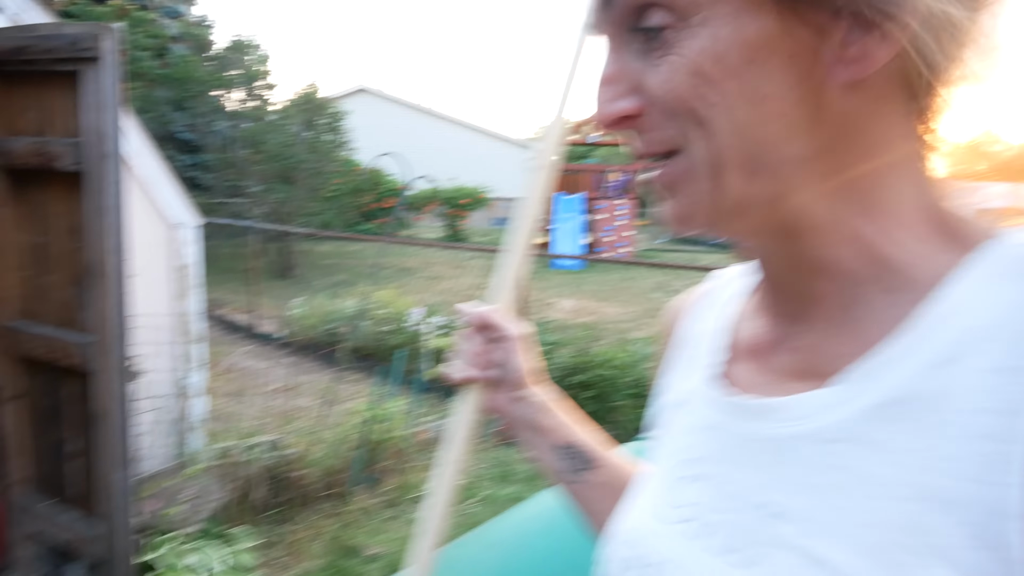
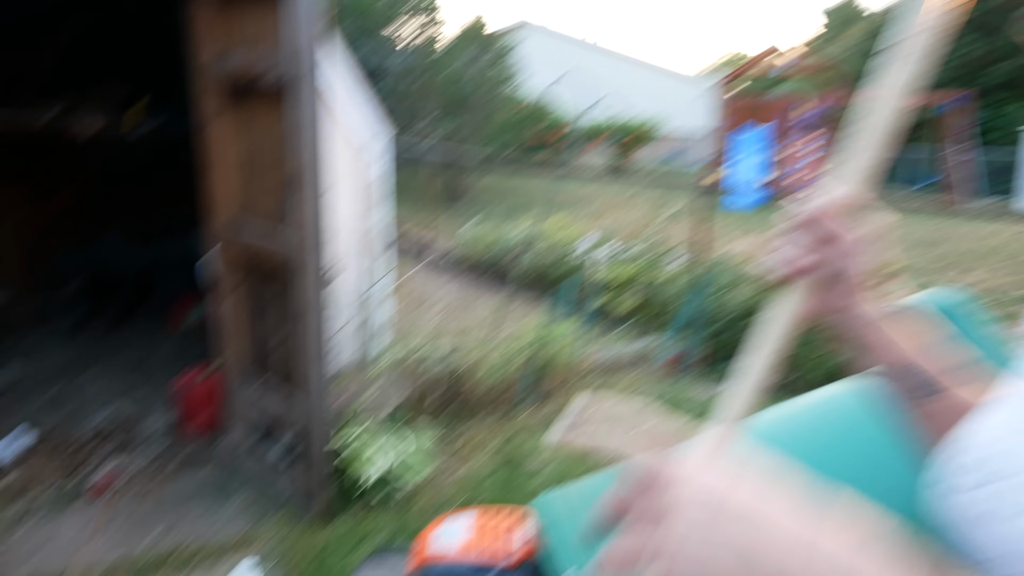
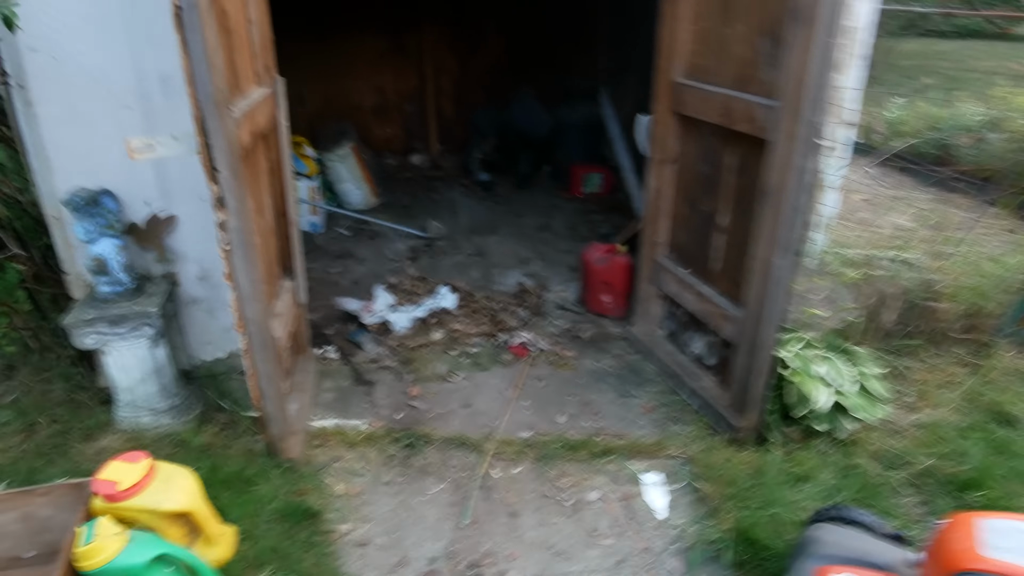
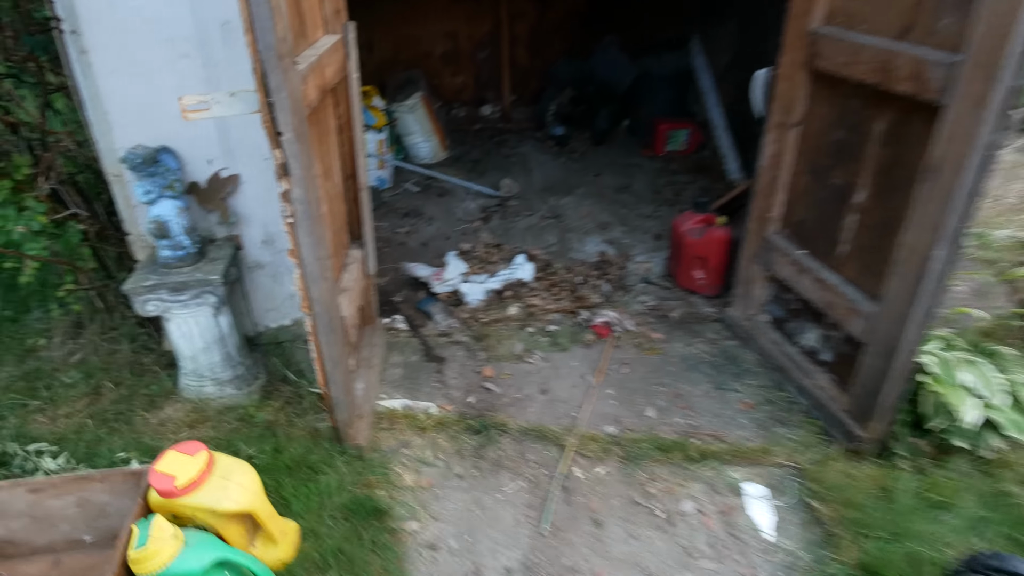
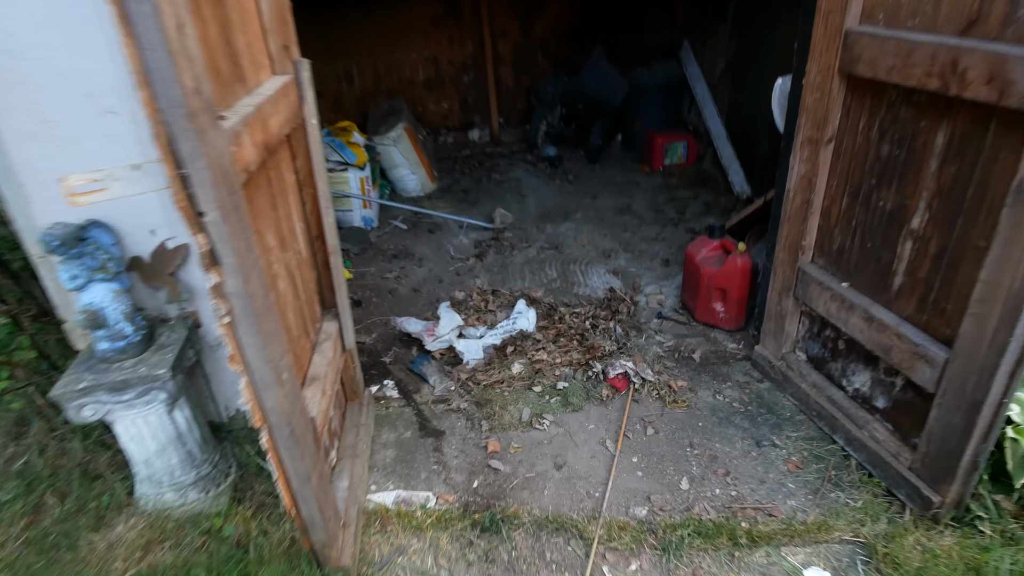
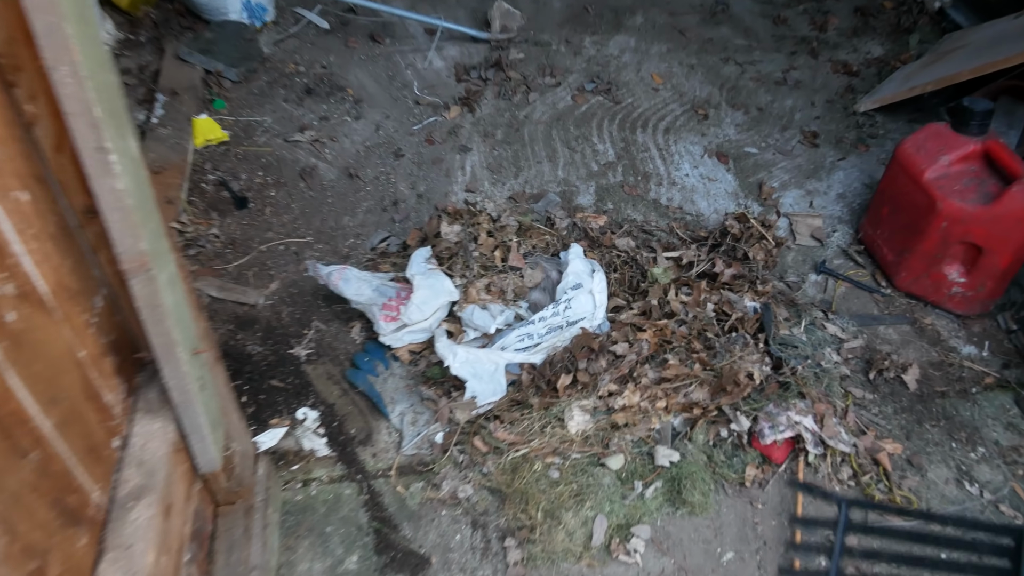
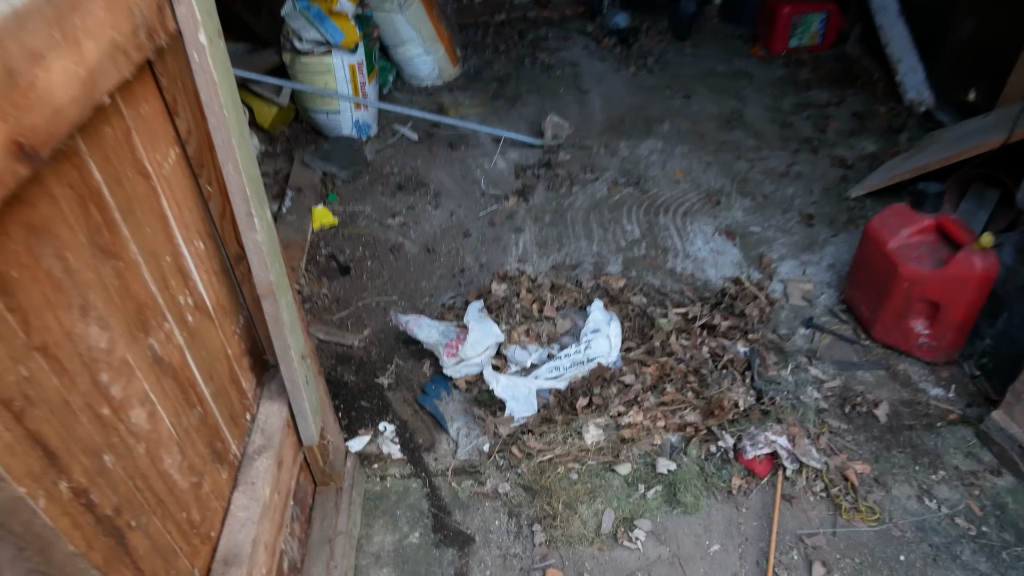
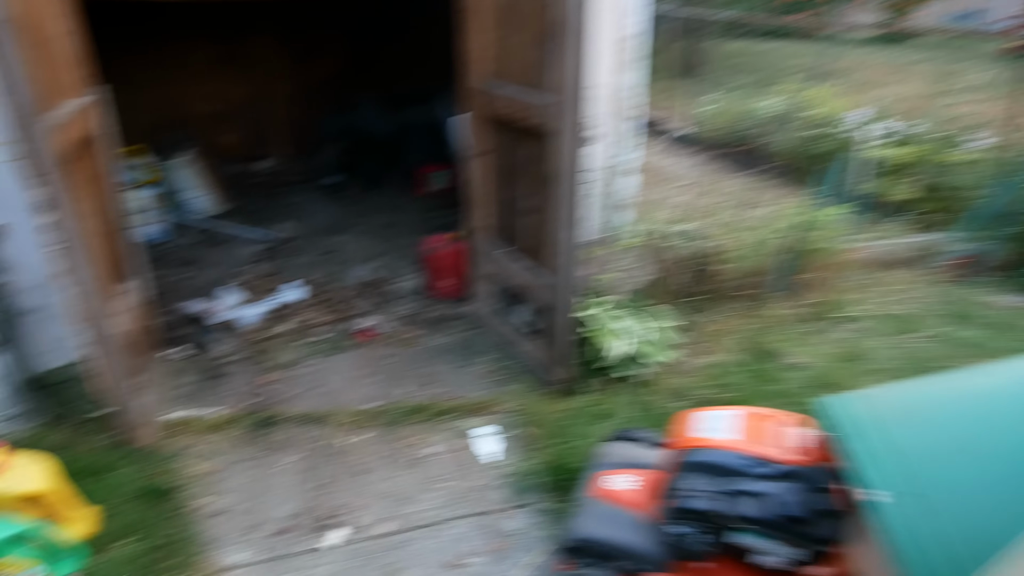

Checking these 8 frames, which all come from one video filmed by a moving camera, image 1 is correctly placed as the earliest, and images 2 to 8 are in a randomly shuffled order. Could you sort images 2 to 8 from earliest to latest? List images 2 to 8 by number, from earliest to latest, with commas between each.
2, 8, 3, 4, 5, 7, 6
